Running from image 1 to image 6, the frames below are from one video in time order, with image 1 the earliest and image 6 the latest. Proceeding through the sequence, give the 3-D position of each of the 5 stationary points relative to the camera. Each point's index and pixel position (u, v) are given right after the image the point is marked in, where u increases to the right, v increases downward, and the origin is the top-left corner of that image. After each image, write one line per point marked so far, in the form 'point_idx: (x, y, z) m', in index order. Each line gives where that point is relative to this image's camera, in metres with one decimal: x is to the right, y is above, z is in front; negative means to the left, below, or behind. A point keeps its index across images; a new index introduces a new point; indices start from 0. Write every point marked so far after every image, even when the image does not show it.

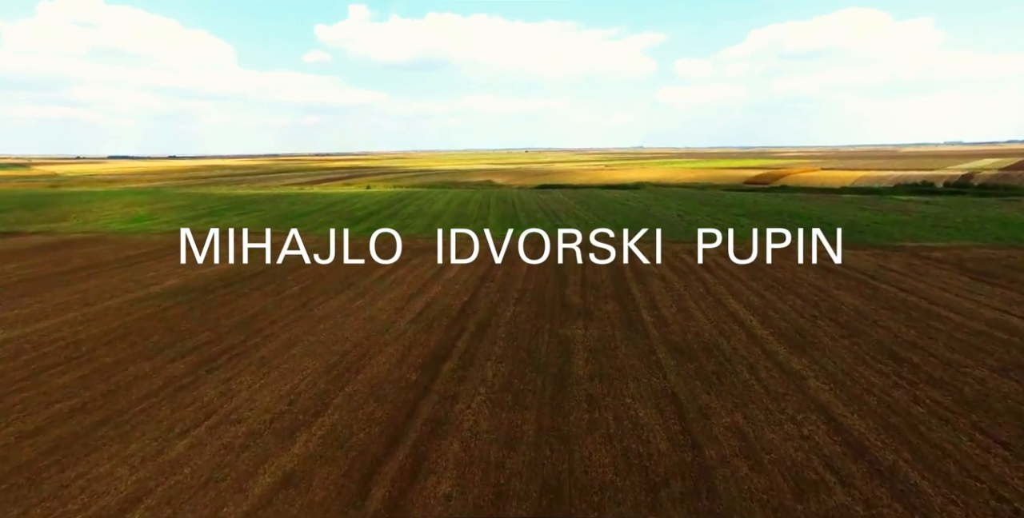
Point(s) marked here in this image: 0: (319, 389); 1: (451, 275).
0: (-3.1, -2.1, +7.9) m
1: (-1.9, -0.5, +15.4) m
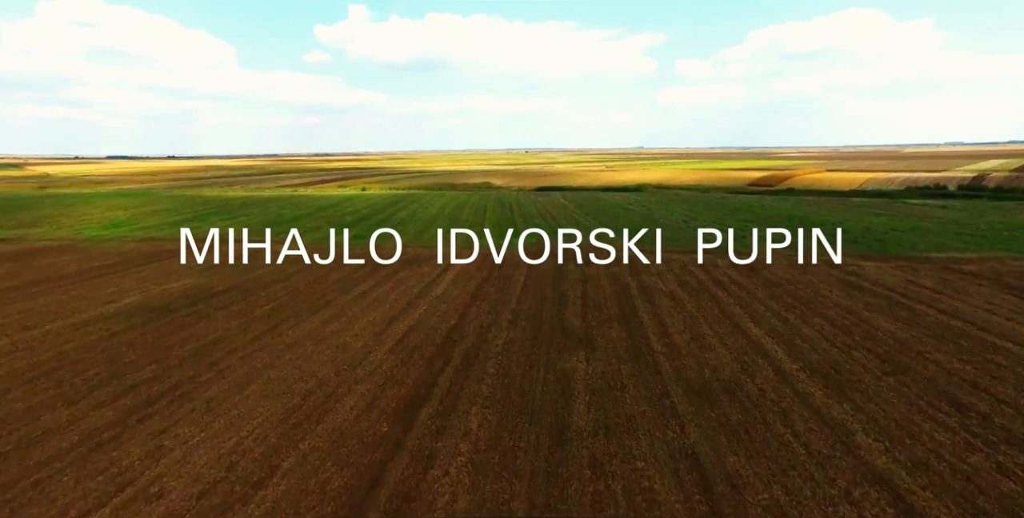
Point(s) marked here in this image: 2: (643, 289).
0: (-3.2, -2.5, +6.5) m
1: (-2.1, -0.9, +14.0) m
2: (+3.7, -0.9, +13.8) m
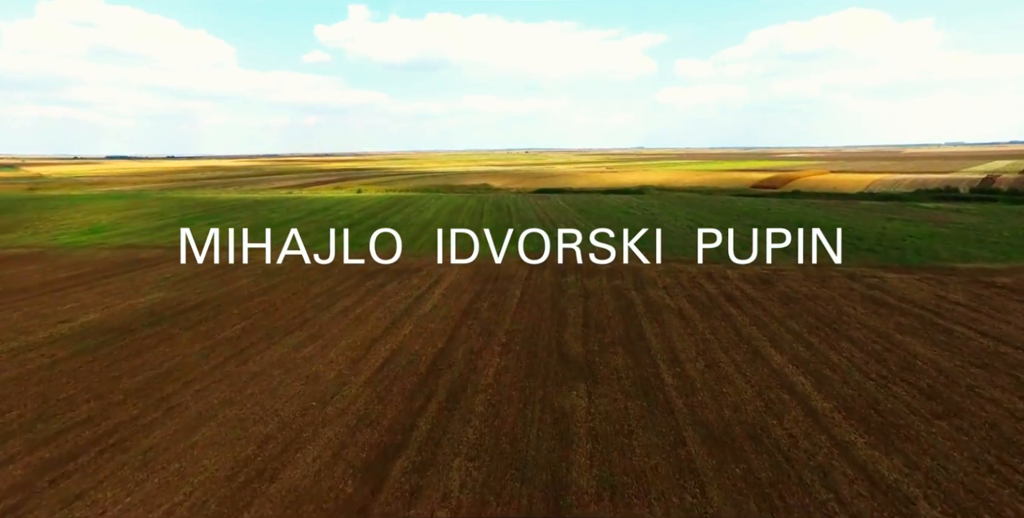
0: (-3.4, -2.8, +5.4) m
1: (-2.2, -1.3, +12.9) m
2: (+3.5, -1.2, +12.7) m
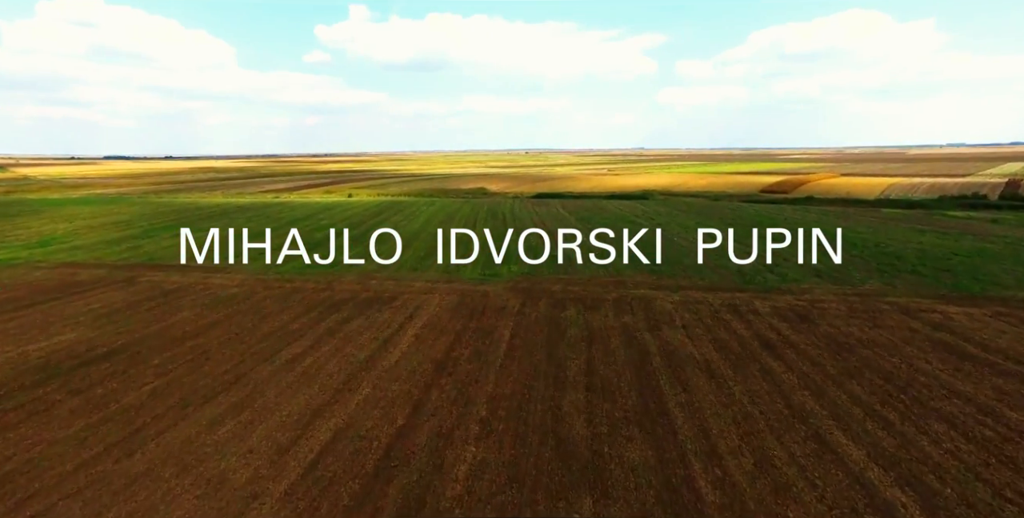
0: (-3.7, -3.6, +3.0) m
1: (-2.5, -2.1, +10.5) m
2: (+3.2, -2.0, +10.2) m
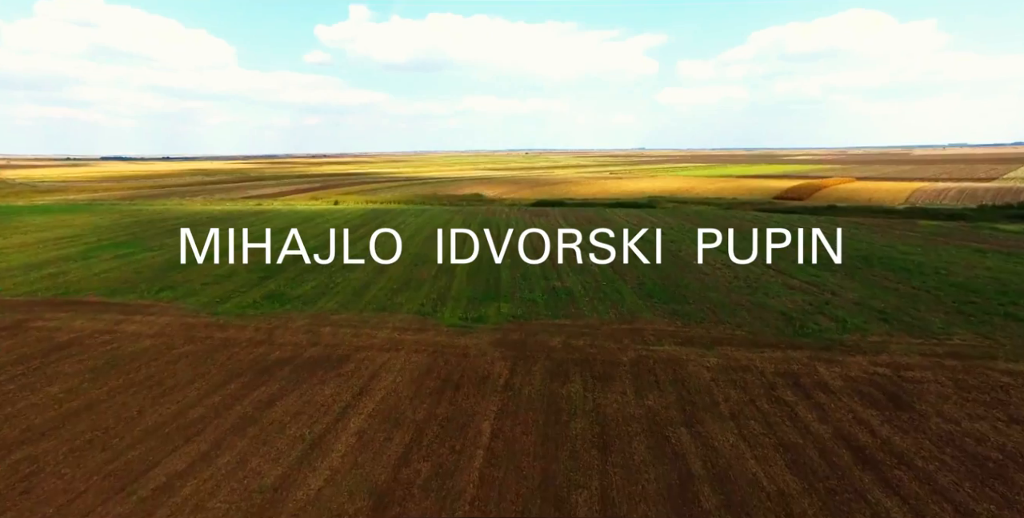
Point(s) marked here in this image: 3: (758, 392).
0: (-4.0, -4.7, -0.4) m
1: (-2.8, -3.2, +7.1) m
2: (+2.9, -3.1, +6.8) m
3: (+4.8, -2.6, +9.6) m
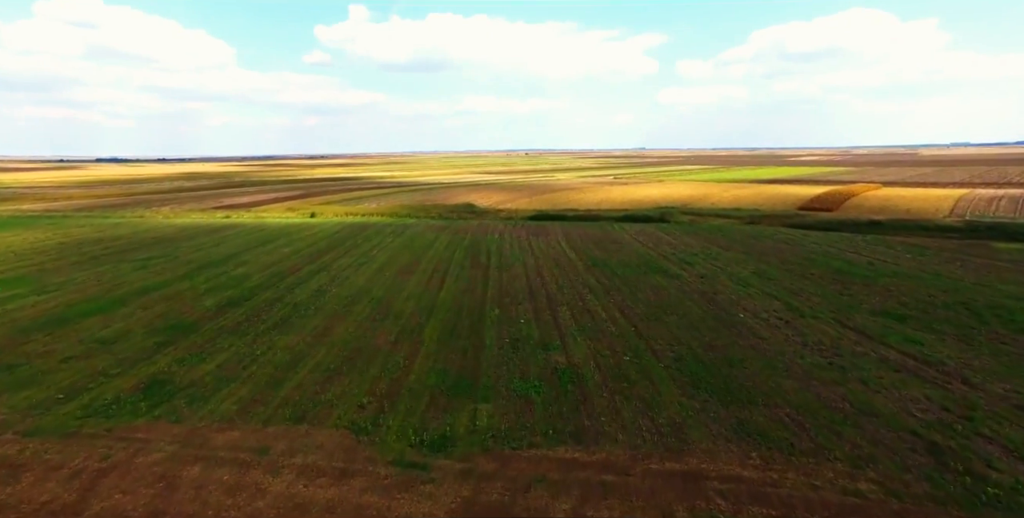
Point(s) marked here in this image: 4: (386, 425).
0: (-4.3, -6.4, -5.5) m
1: (-3.1, -4.8, +2.0) m
2: (+2.6, -4.8, +1.7) m
3: (+4.4, -4.2, +4.5) m
4: (-2.5, -3.2, +9.7) m
